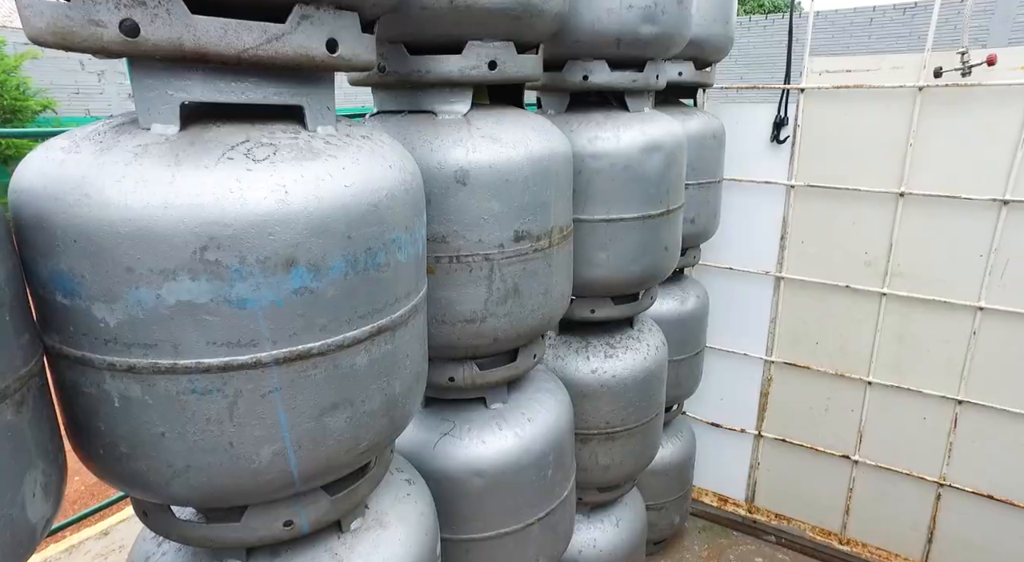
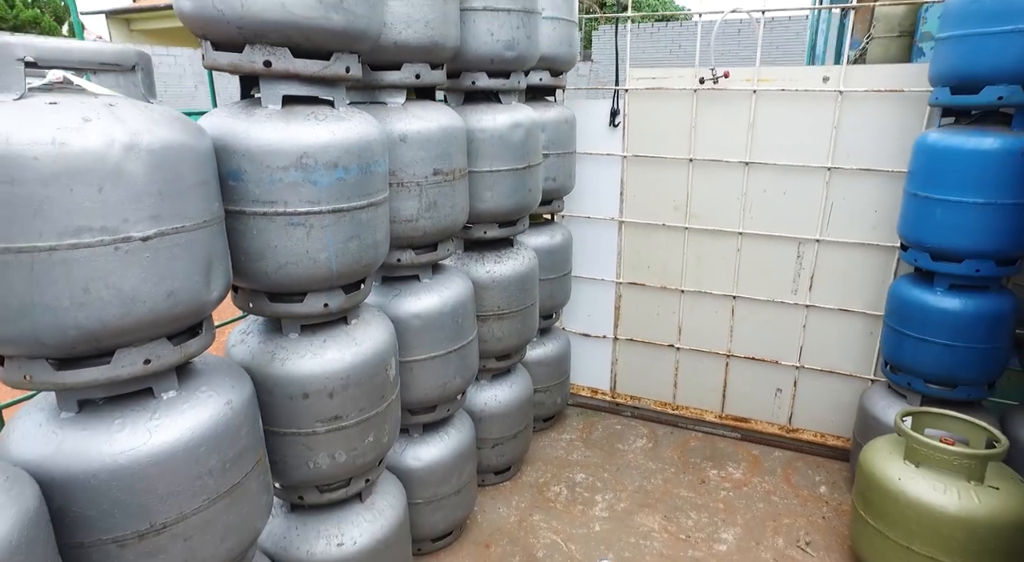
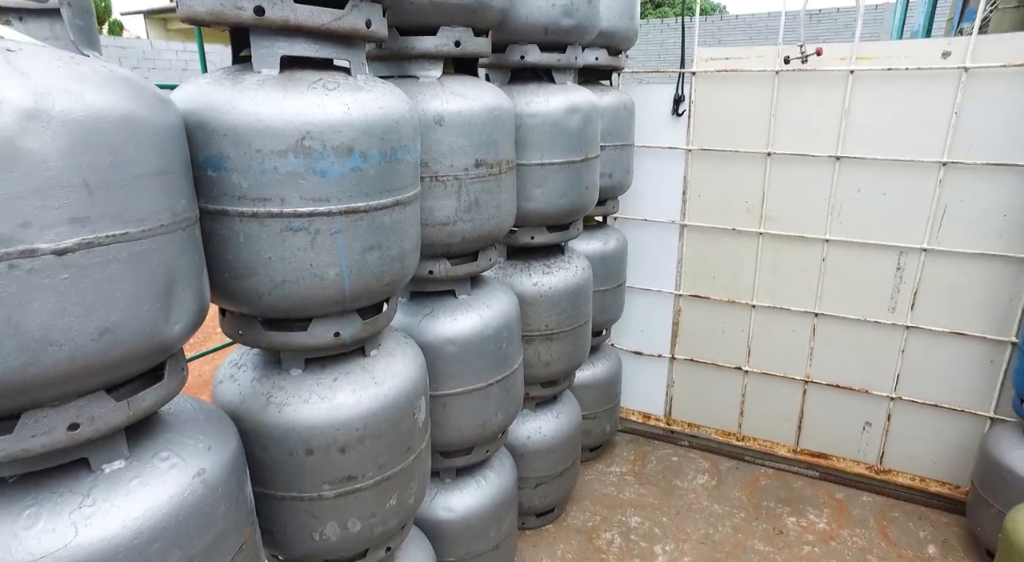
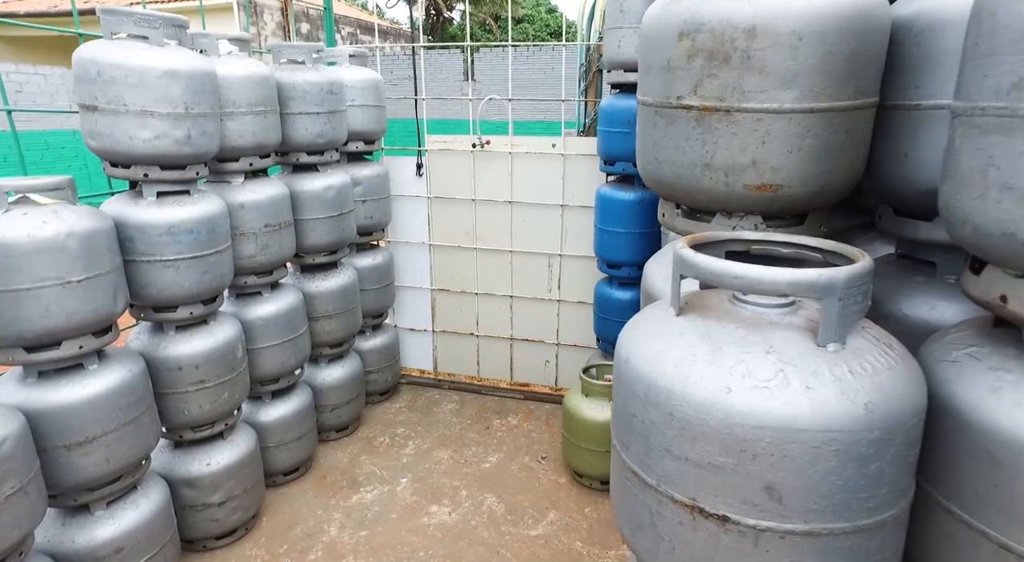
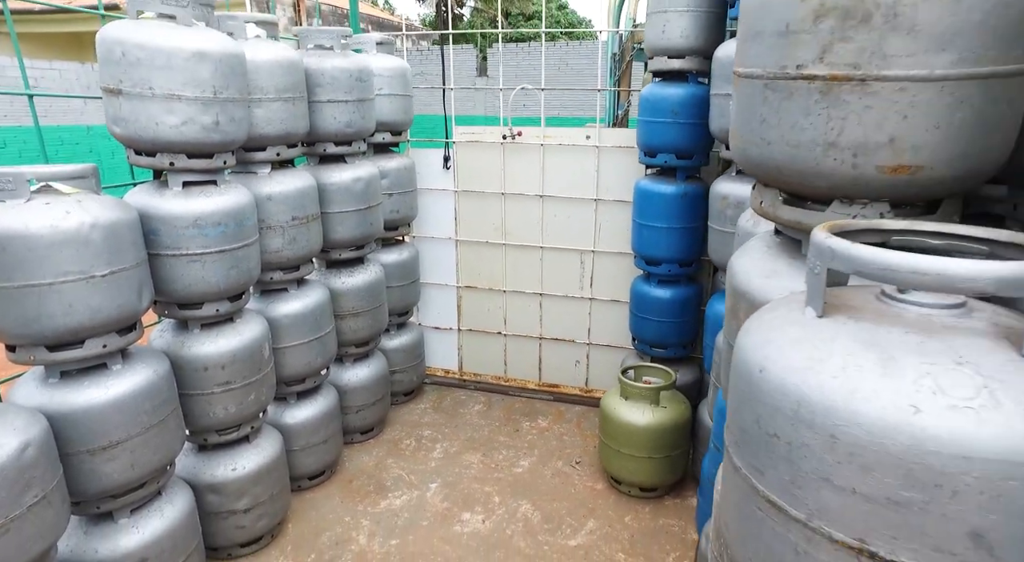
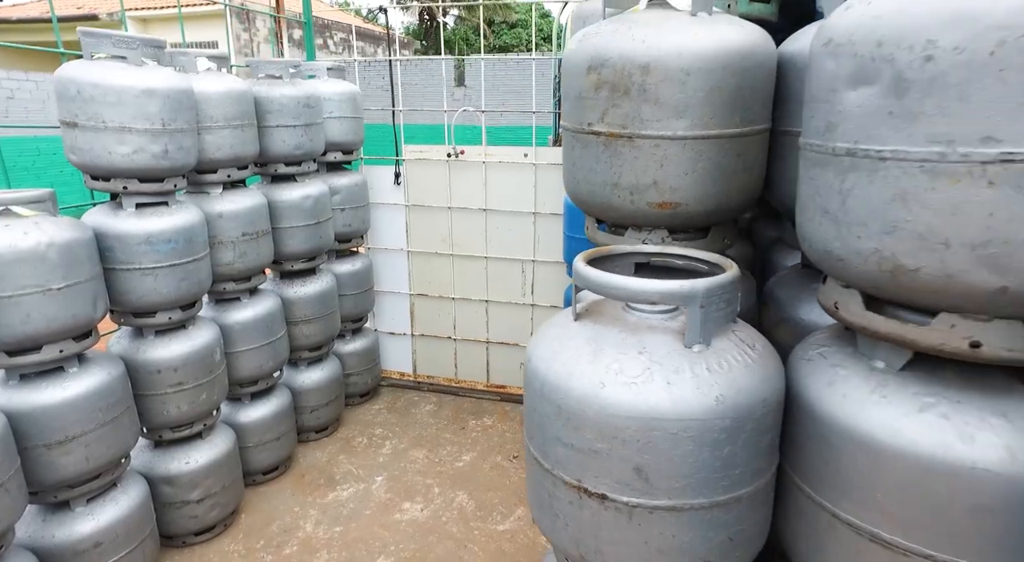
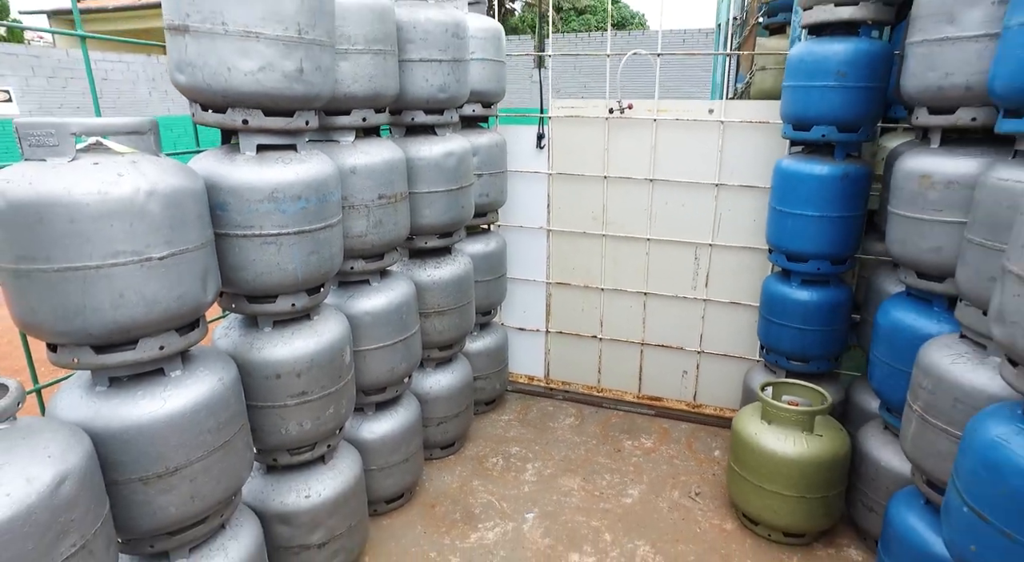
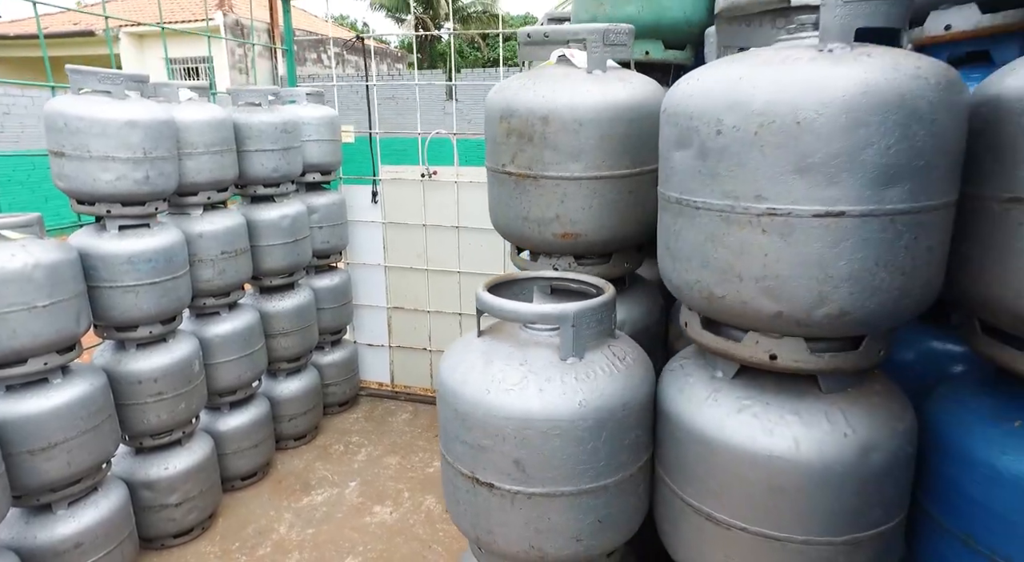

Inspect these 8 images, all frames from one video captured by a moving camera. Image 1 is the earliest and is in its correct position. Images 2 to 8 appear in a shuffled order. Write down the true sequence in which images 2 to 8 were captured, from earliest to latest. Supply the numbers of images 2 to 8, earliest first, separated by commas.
3, 2, 7, 5, 4, 6, 8
